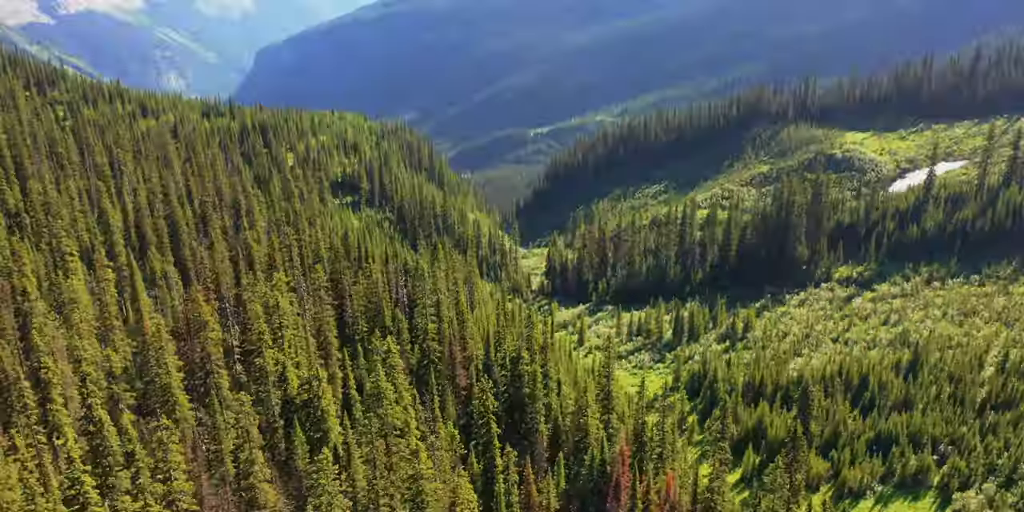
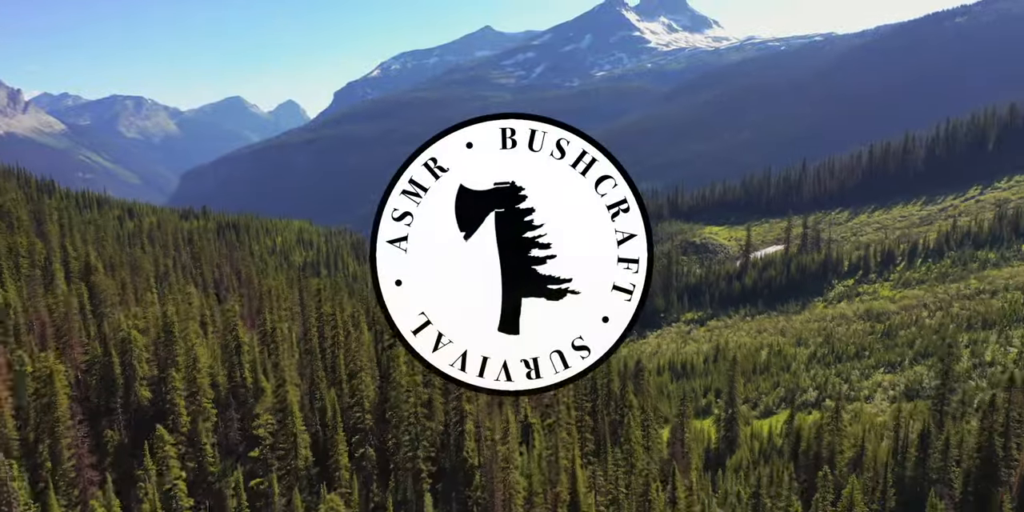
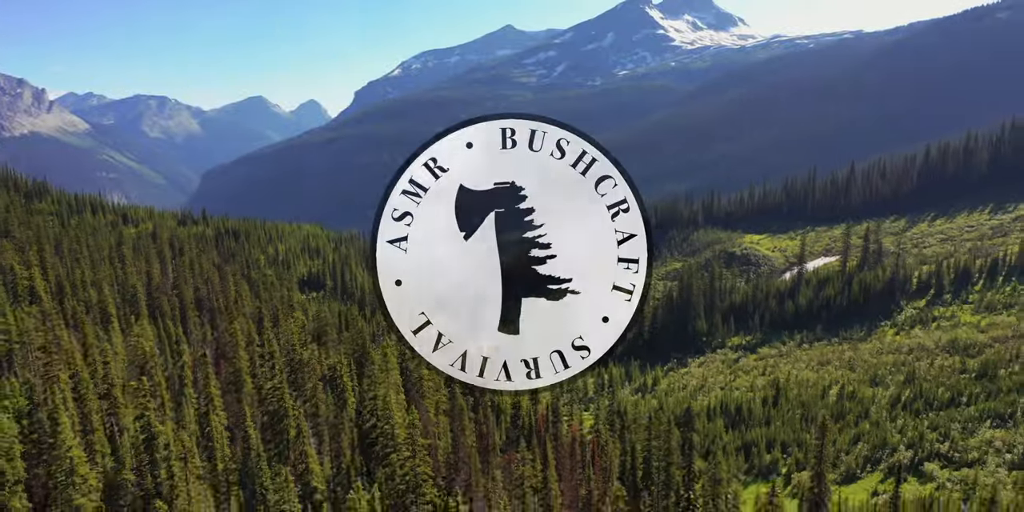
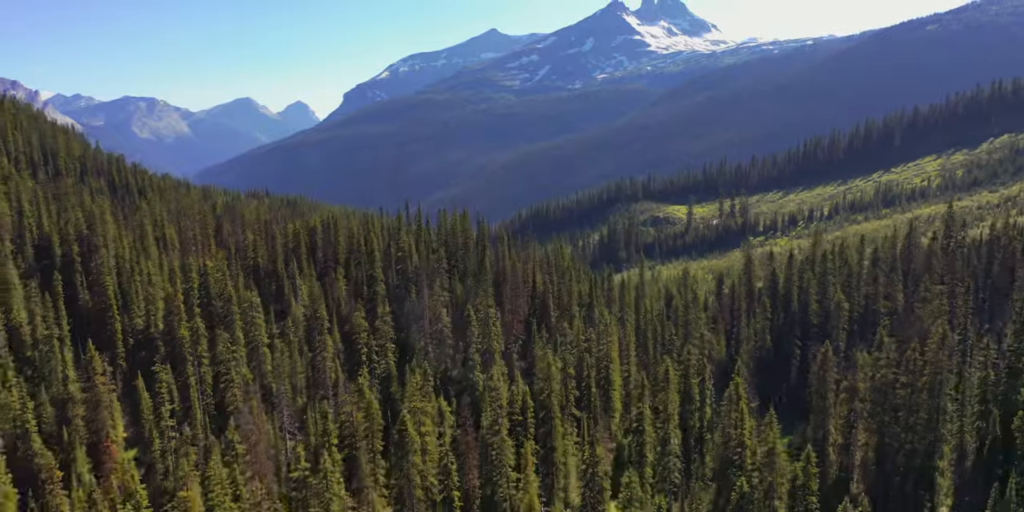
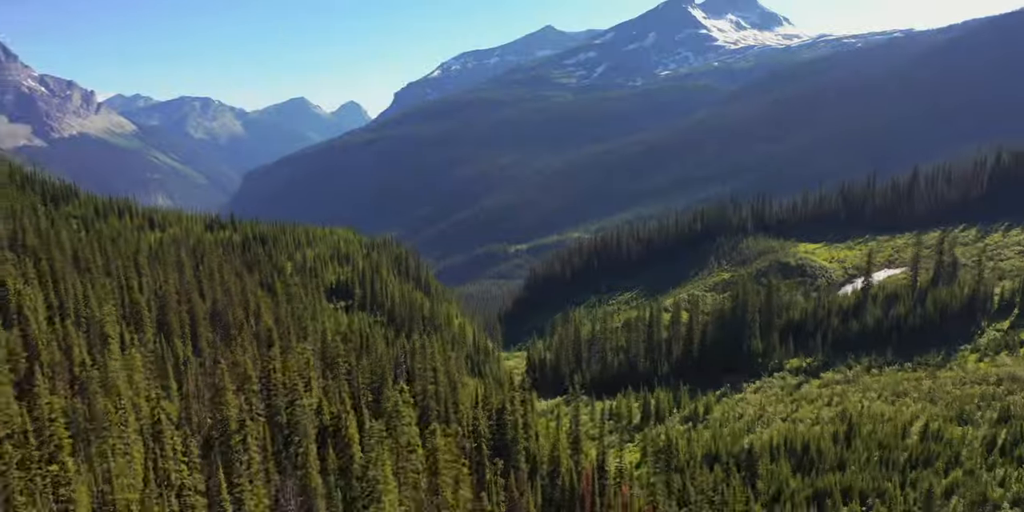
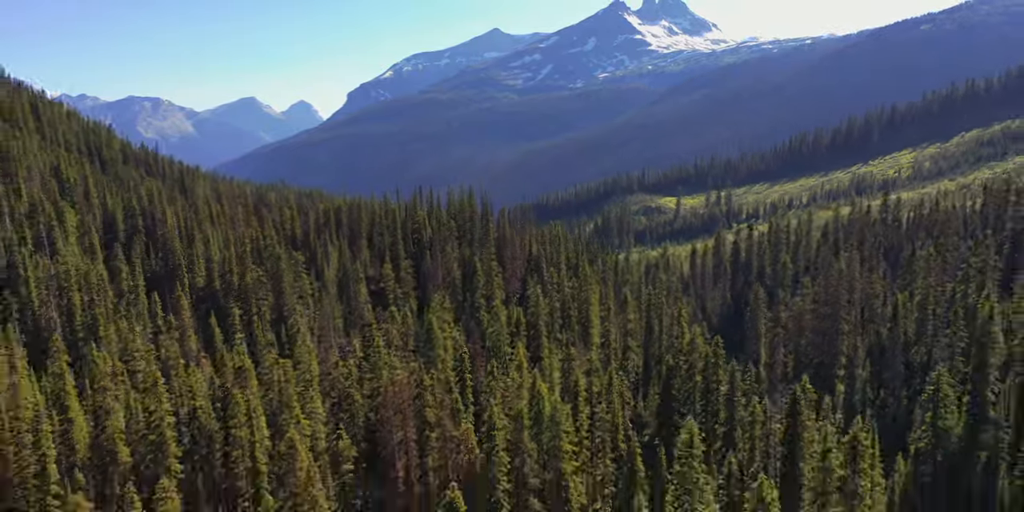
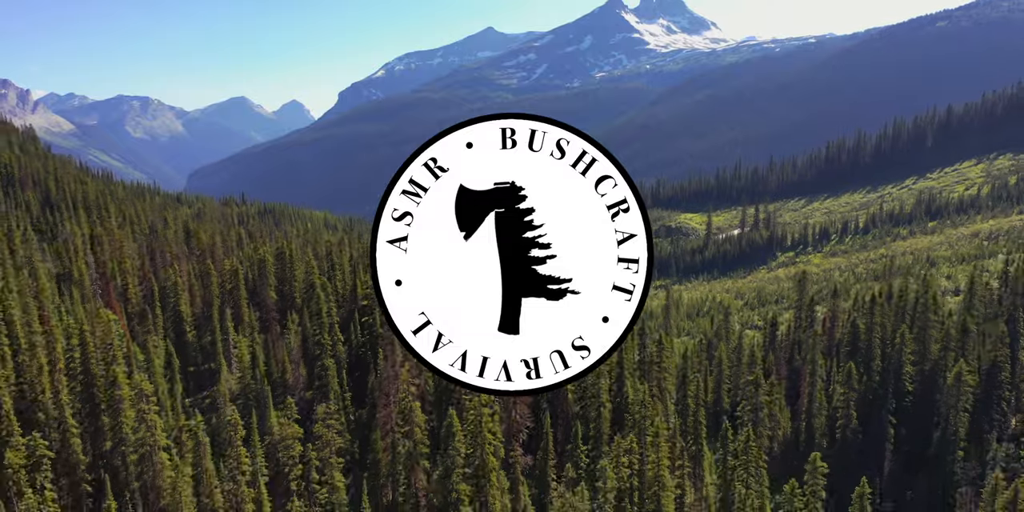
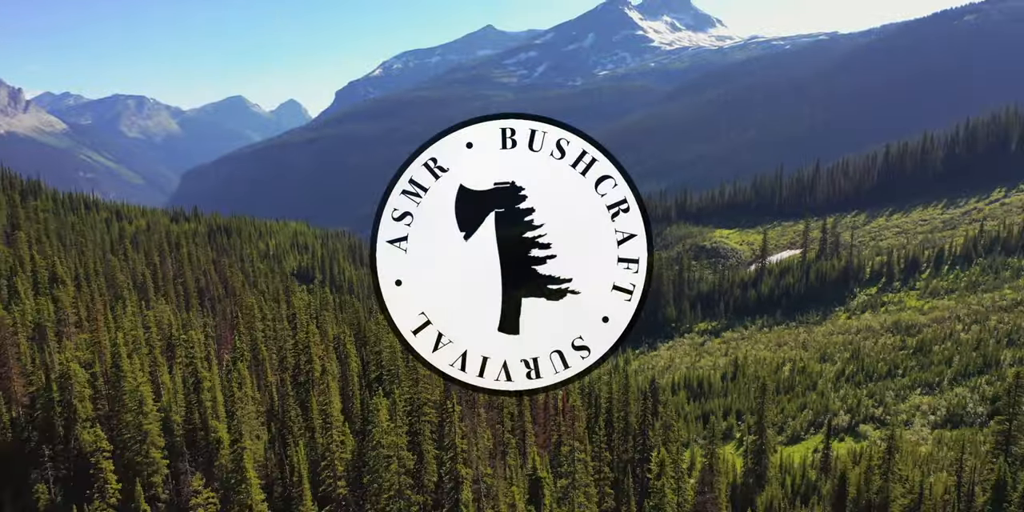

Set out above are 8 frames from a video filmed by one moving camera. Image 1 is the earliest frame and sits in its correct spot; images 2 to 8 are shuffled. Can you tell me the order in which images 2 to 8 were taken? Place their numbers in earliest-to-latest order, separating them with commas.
5, 3, 8, 2, 7, 4, 6
